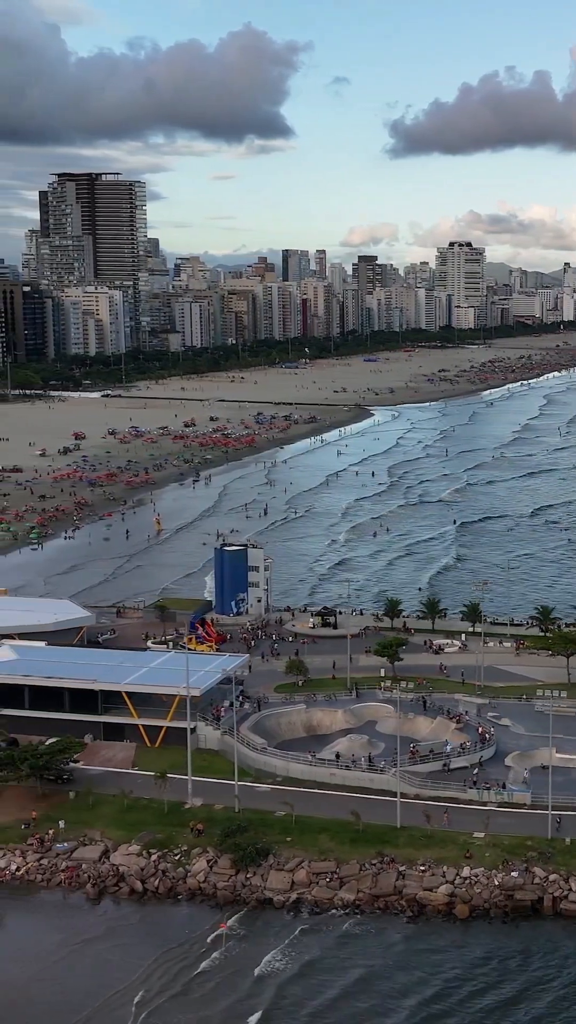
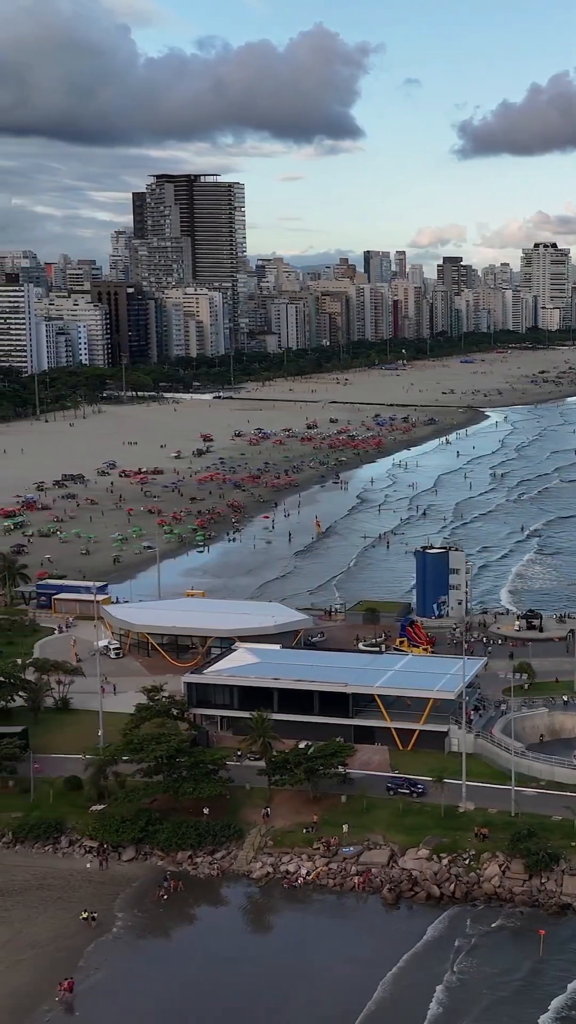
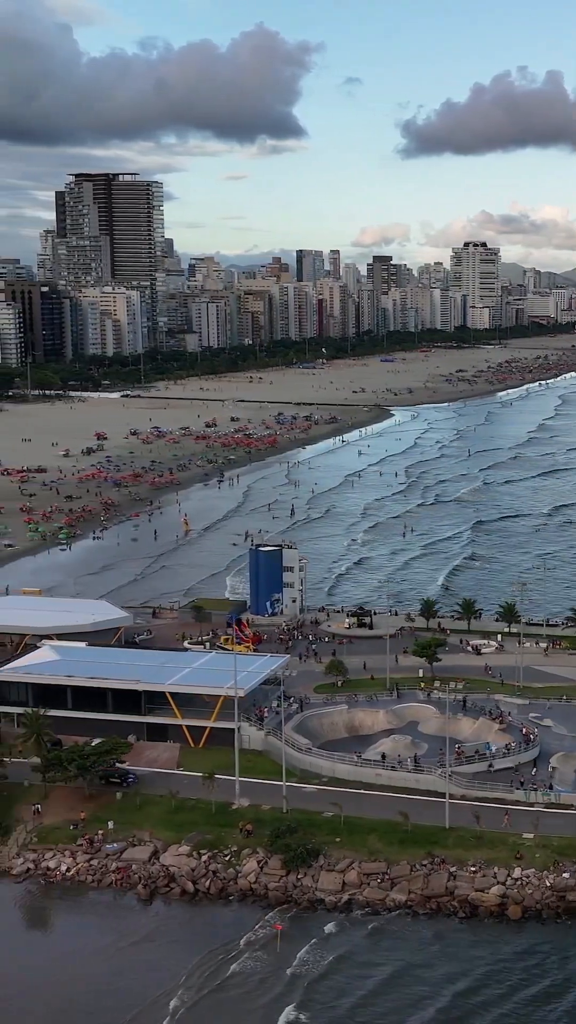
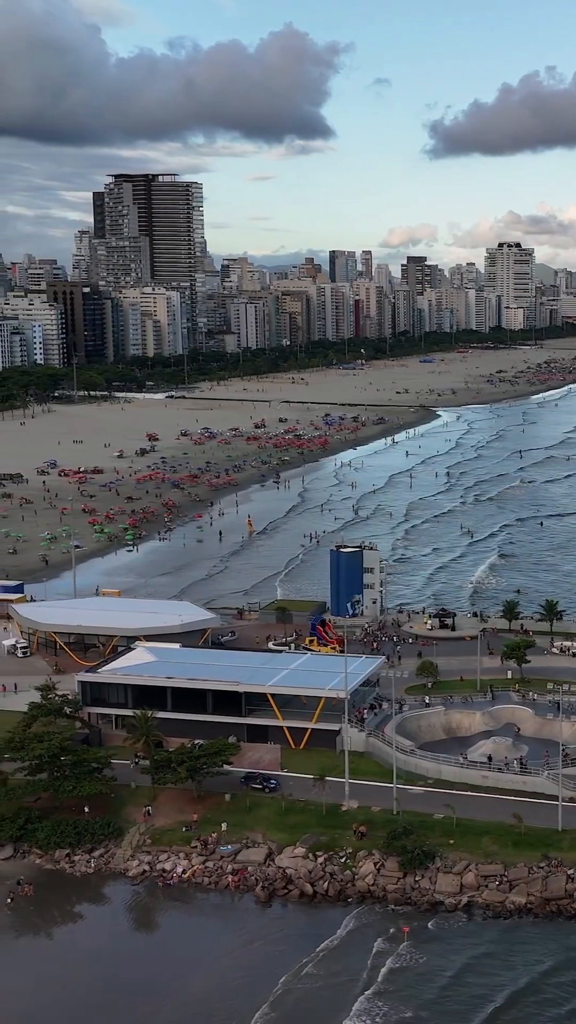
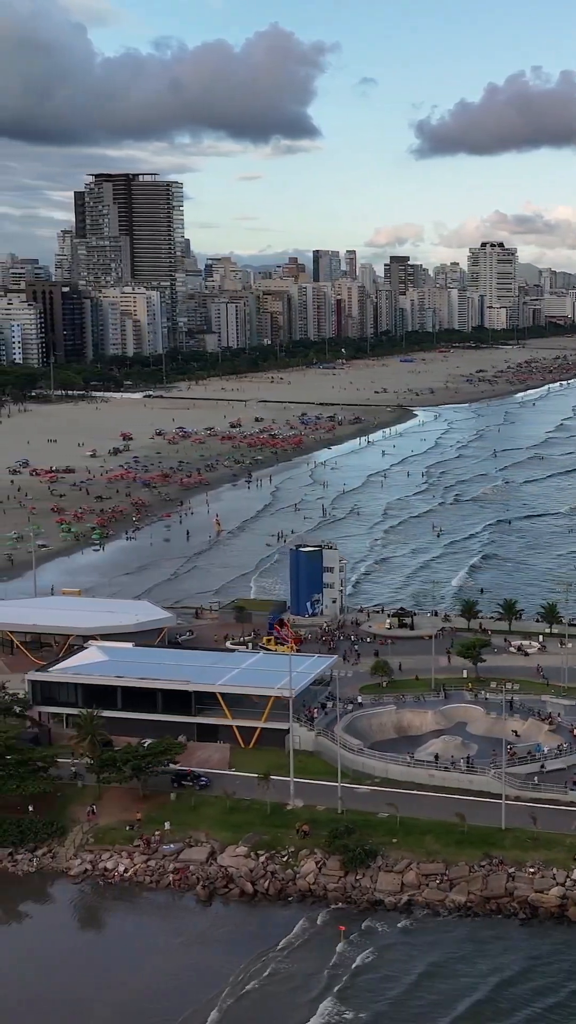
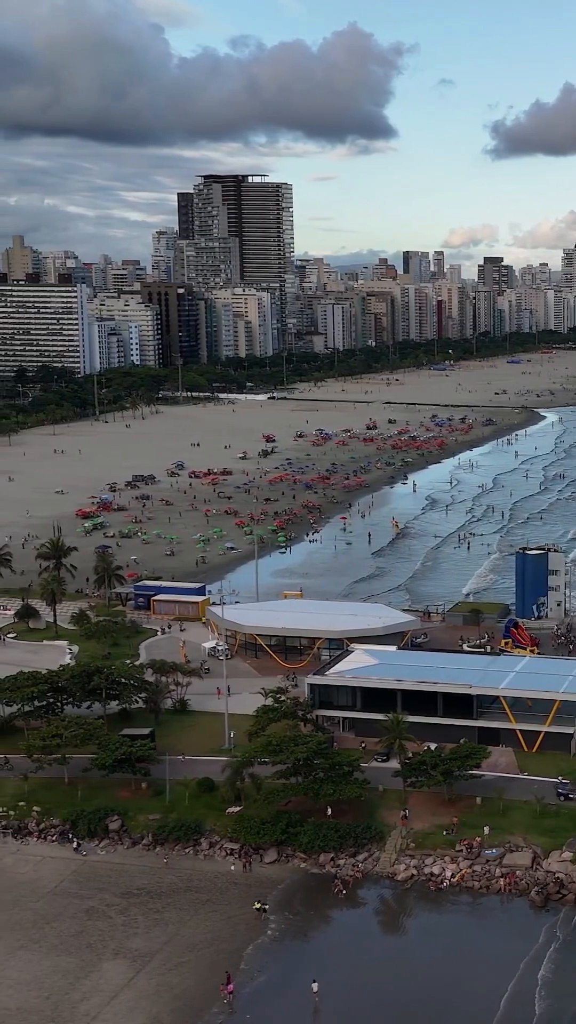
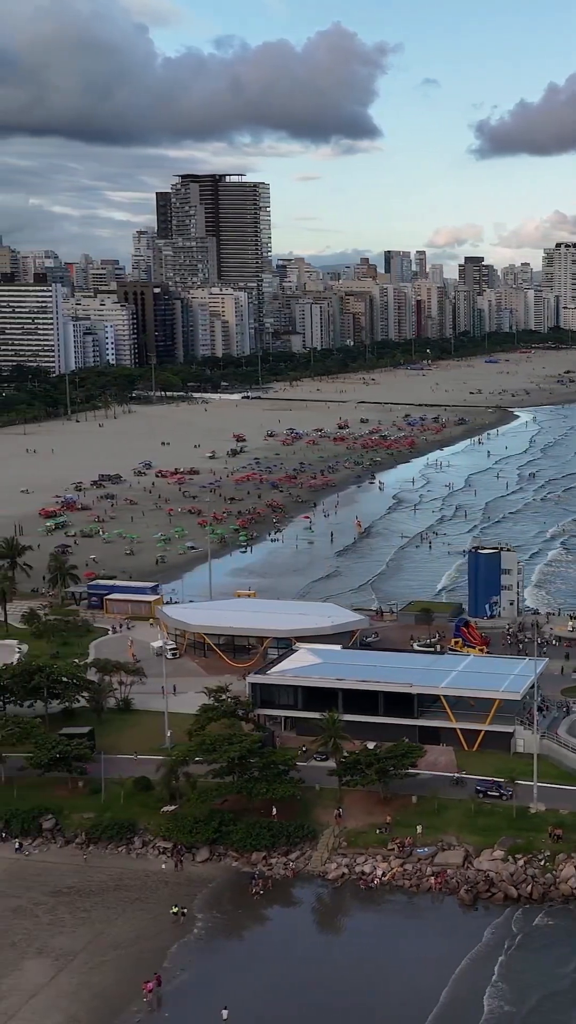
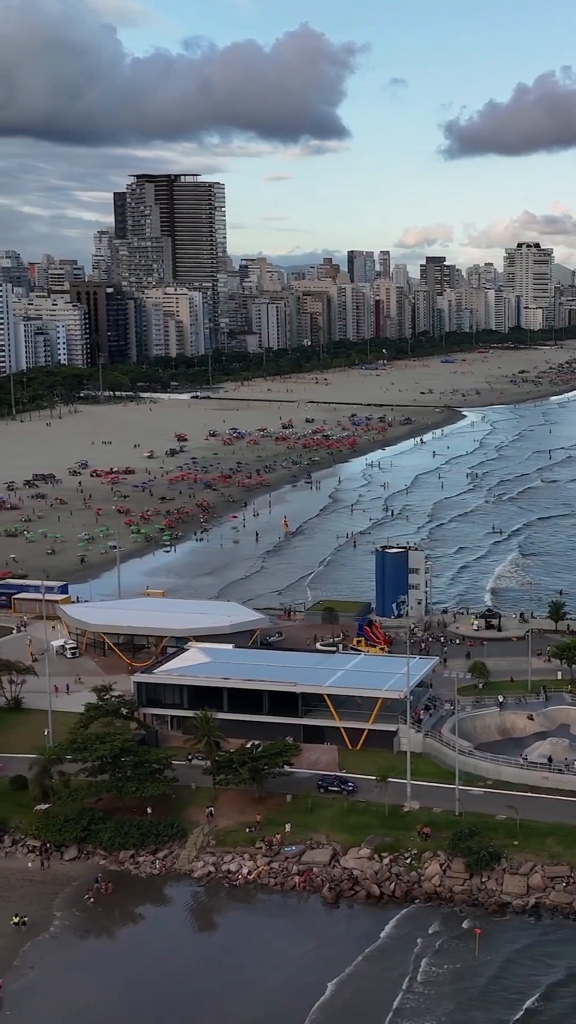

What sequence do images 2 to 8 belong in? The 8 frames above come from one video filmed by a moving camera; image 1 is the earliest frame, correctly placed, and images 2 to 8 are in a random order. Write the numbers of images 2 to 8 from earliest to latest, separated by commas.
3, 5, 4, 8, 2, 7, 6
